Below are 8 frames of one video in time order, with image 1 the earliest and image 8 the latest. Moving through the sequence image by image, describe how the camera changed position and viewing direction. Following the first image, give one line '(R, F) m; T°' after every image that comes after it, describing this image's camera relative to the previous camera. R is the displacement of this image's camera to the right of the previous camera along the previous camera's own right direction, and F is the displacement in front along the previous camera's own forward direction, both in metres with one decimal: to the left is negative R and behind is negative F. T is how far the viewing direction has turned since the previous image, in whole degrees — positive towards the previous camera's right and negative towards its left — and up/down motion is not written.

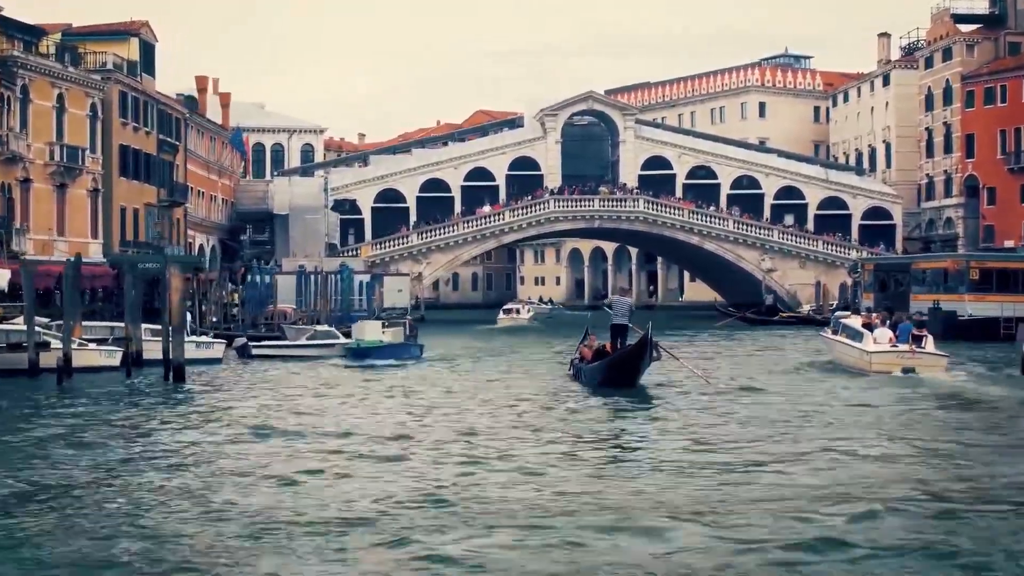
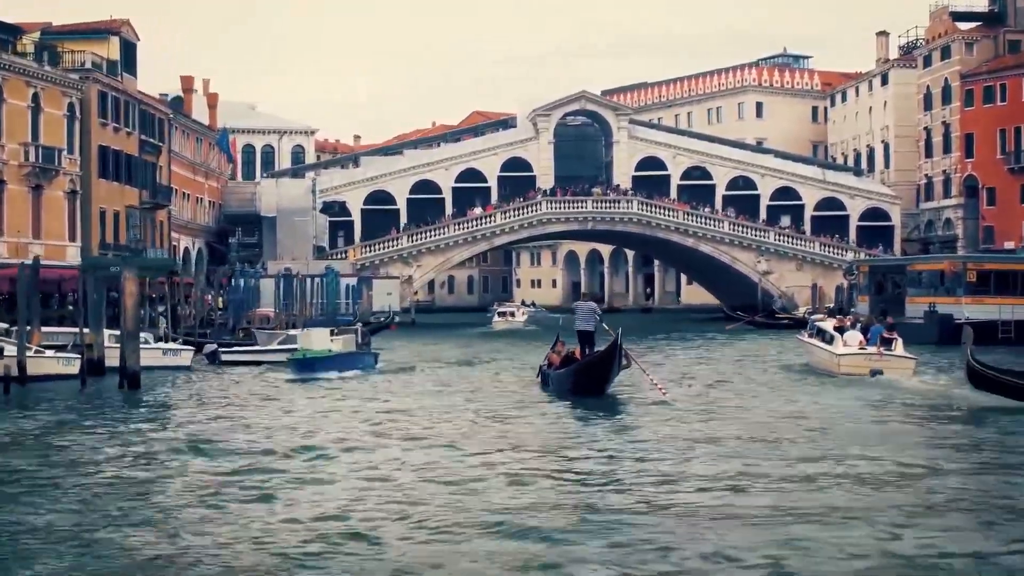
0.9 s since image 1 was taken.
(+0.5, +1.2) m; 0°
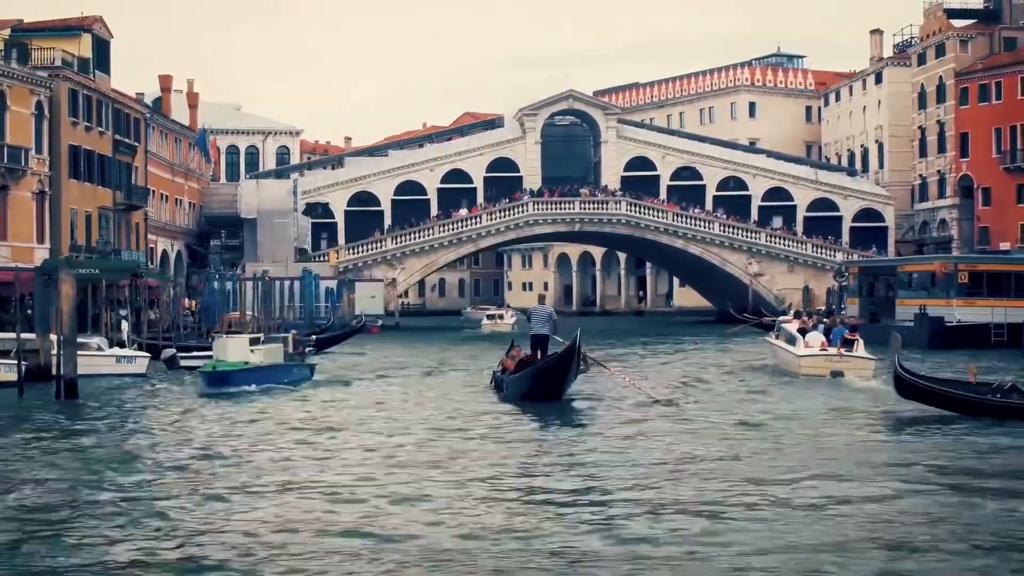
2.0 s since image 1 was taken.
(+0.6, +1.3) m; 0°
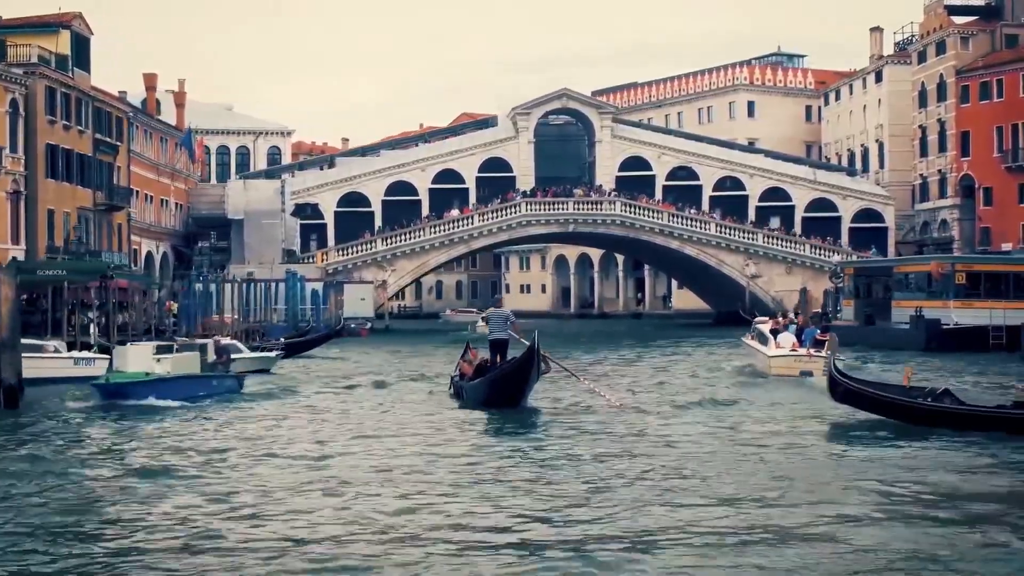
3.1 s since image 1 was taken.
(+0.6, +1.2) m; 0°
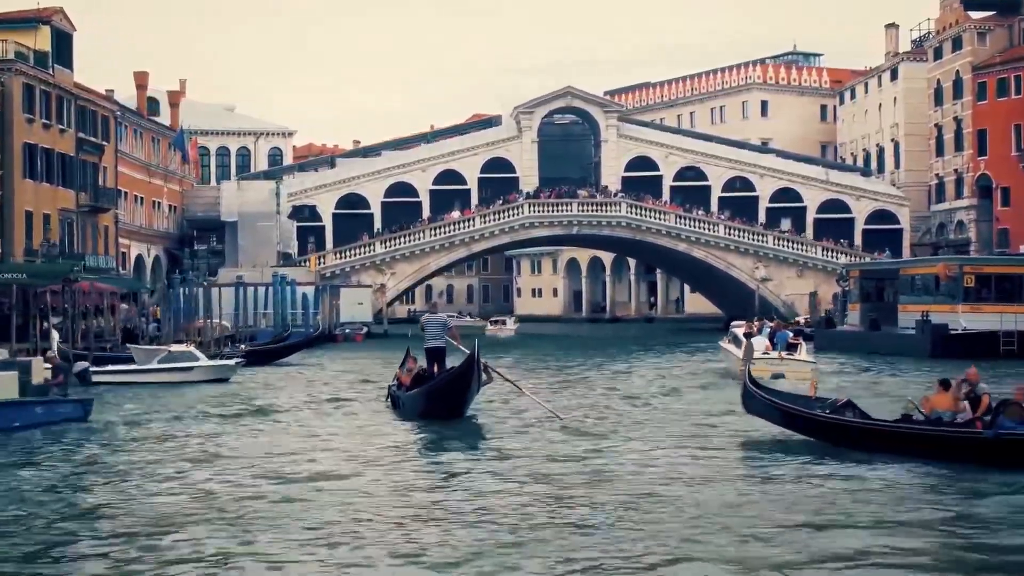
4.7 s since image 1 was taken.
(+1.0, +1.9) m; -1°
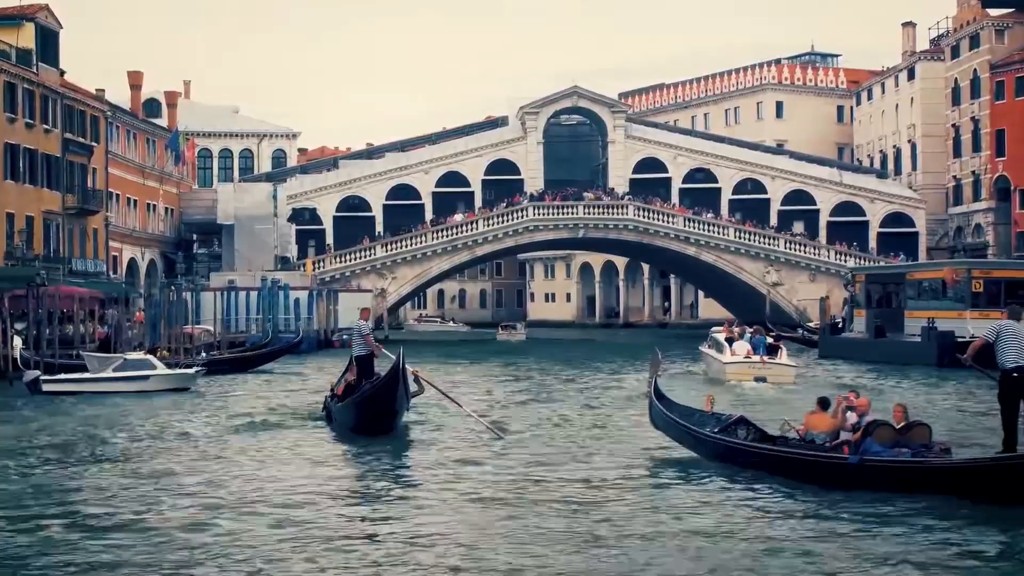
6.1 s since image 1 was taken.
(+0.9, +1.6) m; -1°
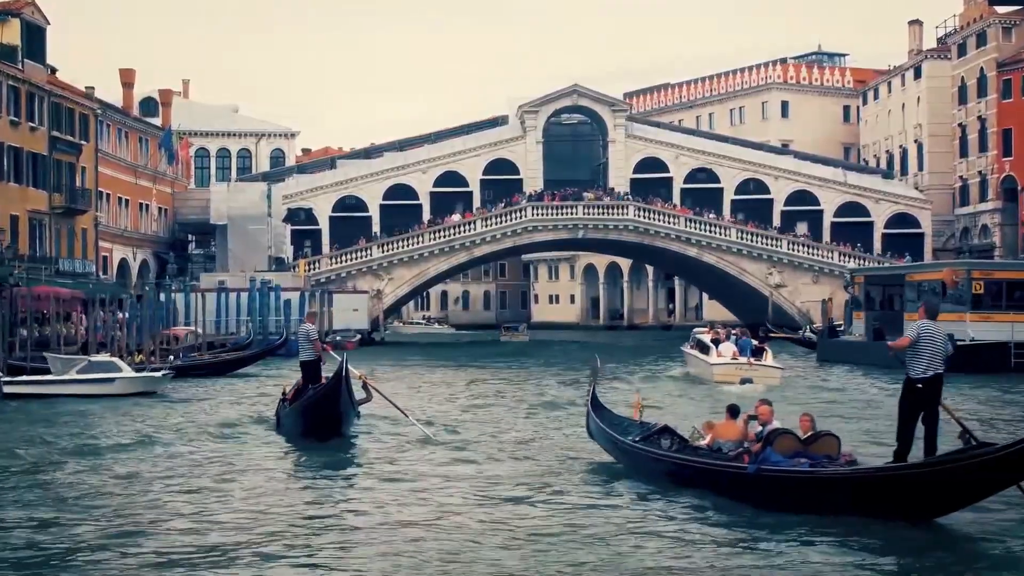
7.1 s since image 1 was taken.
(+0.6, +1.0) m; 0°
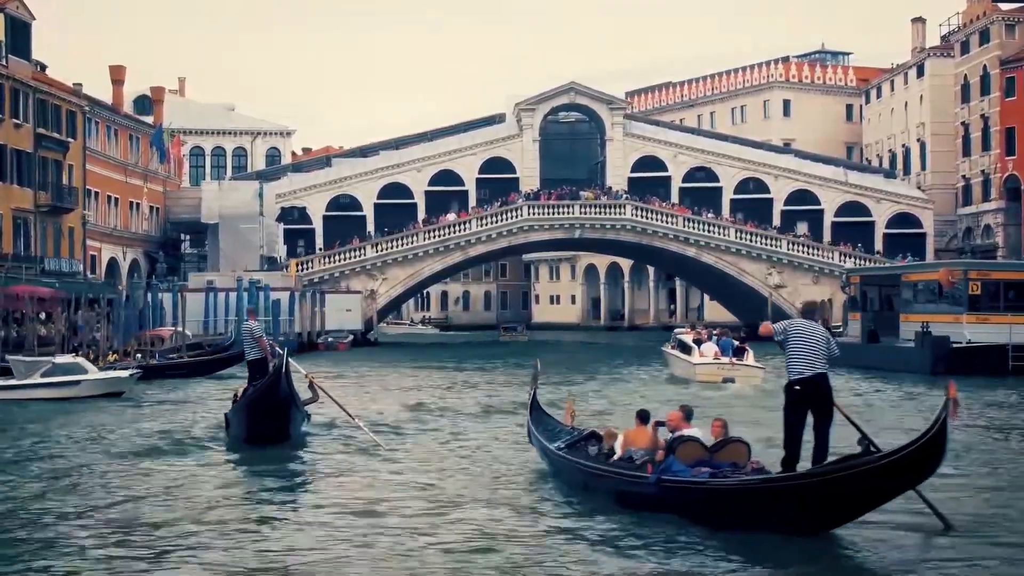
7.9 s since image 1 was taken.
(+0.5, +0.9) m; 0°
